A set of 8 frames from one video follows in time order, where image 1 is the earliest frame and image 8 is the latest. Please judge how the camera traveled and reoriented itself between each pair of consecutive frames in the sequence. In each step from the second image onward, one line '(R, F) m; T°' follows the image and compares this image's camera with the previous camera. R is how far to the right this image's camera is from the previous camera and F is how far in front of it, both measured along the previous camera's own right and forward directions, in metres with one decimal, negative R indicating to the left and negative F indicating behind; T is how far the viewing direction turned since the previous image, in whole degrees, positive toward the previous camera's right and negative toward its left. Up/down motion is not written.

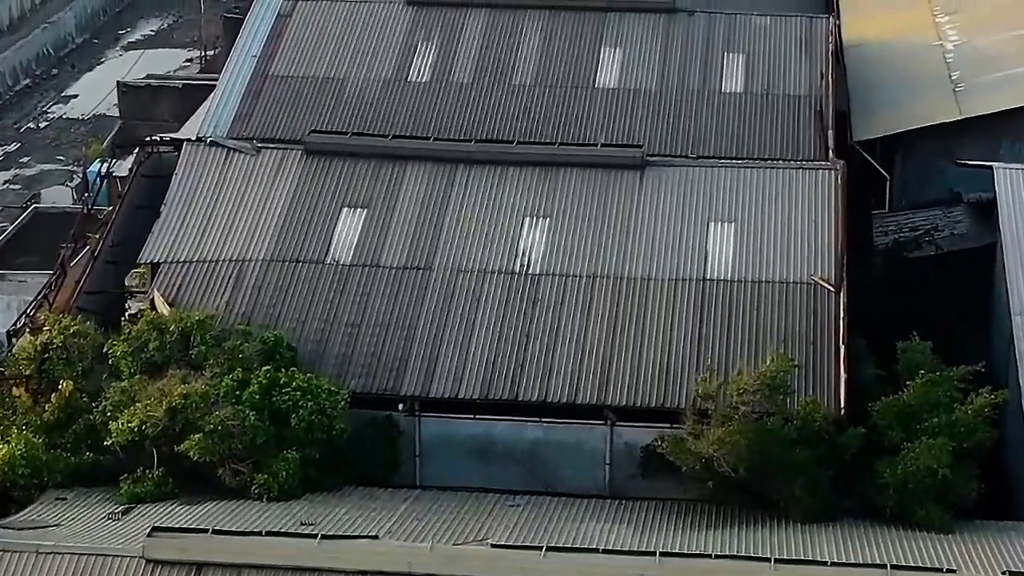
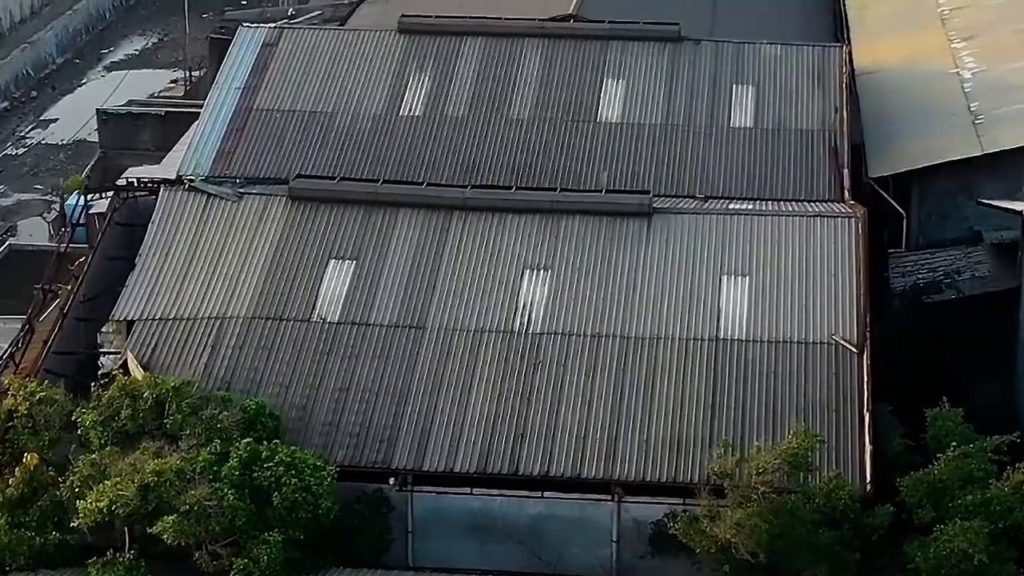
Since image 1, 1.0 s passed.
(-0.1, +1.4) m; 0°
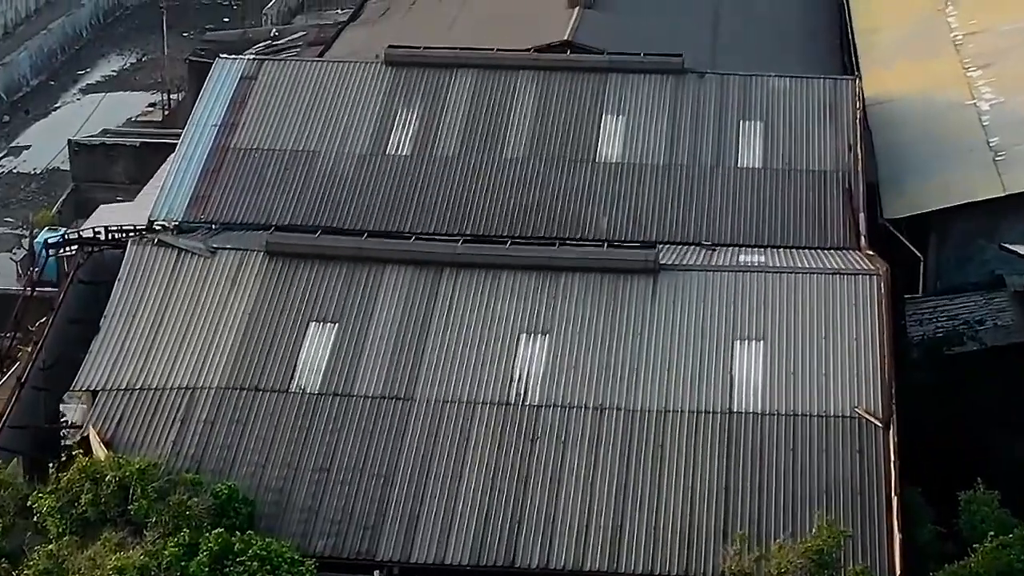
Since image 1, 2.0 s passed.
(-0.1, +1.5) m; 0°
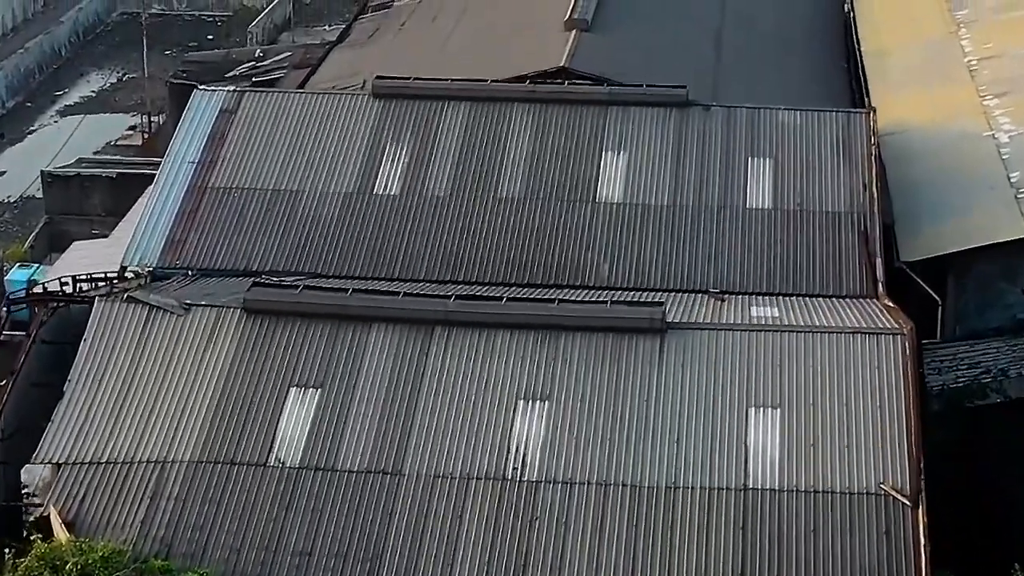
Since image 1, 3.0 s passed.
(0.0, +1.4) m; 0°
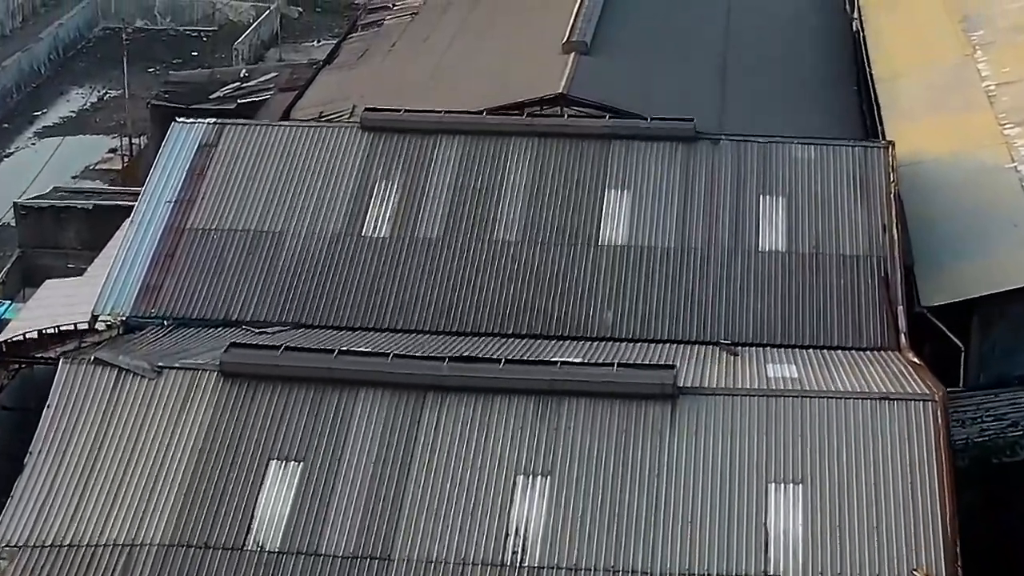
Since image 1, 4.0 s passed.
(0.0, +1.4) m; 0°
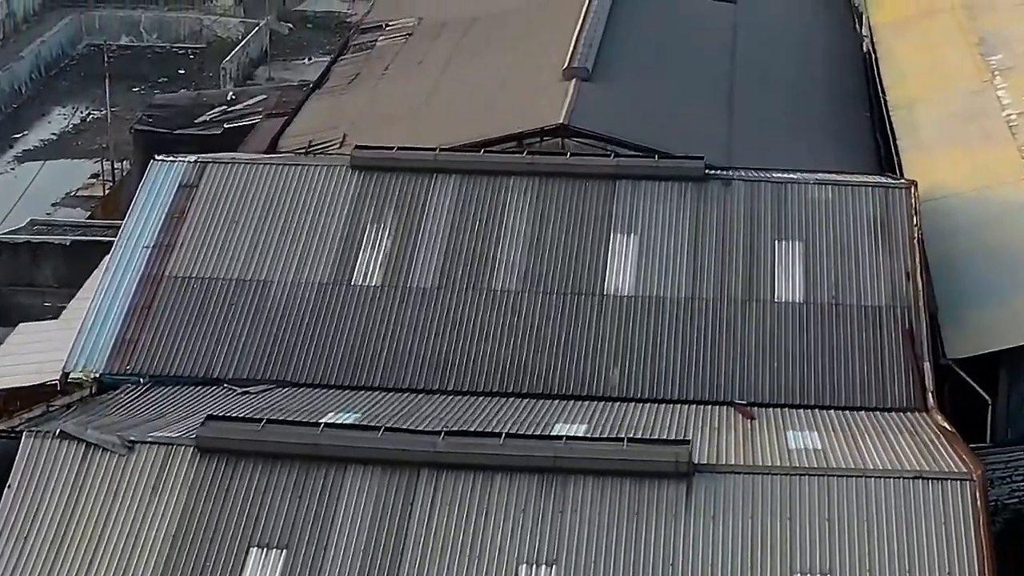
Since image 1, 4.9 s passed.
(0.0, +1.3) m; 0°
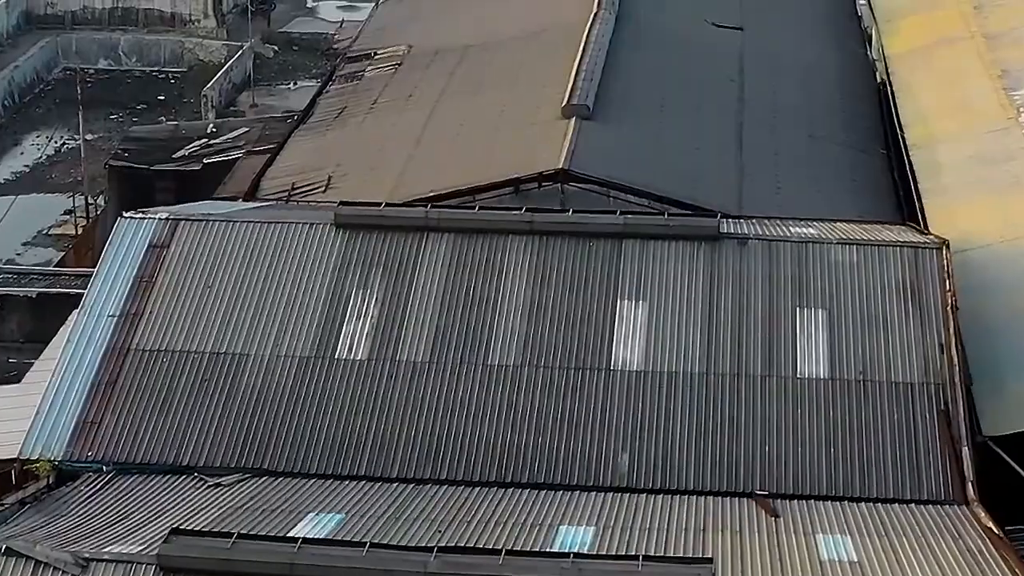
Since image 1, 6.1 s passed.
(-0.1, +1.7) m; 0°
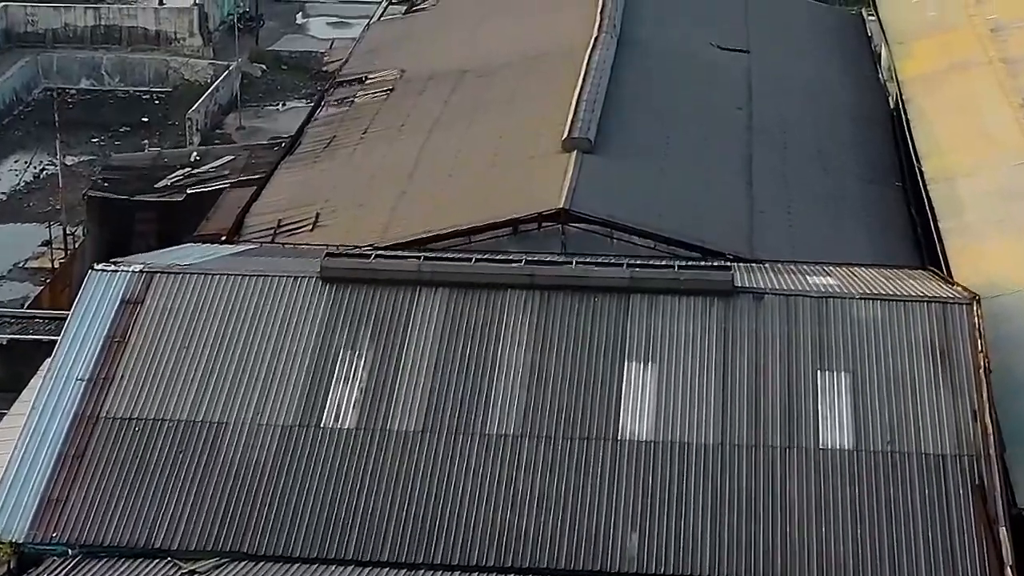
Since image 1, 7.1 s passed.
(0.0, +1.4) m; 0°
